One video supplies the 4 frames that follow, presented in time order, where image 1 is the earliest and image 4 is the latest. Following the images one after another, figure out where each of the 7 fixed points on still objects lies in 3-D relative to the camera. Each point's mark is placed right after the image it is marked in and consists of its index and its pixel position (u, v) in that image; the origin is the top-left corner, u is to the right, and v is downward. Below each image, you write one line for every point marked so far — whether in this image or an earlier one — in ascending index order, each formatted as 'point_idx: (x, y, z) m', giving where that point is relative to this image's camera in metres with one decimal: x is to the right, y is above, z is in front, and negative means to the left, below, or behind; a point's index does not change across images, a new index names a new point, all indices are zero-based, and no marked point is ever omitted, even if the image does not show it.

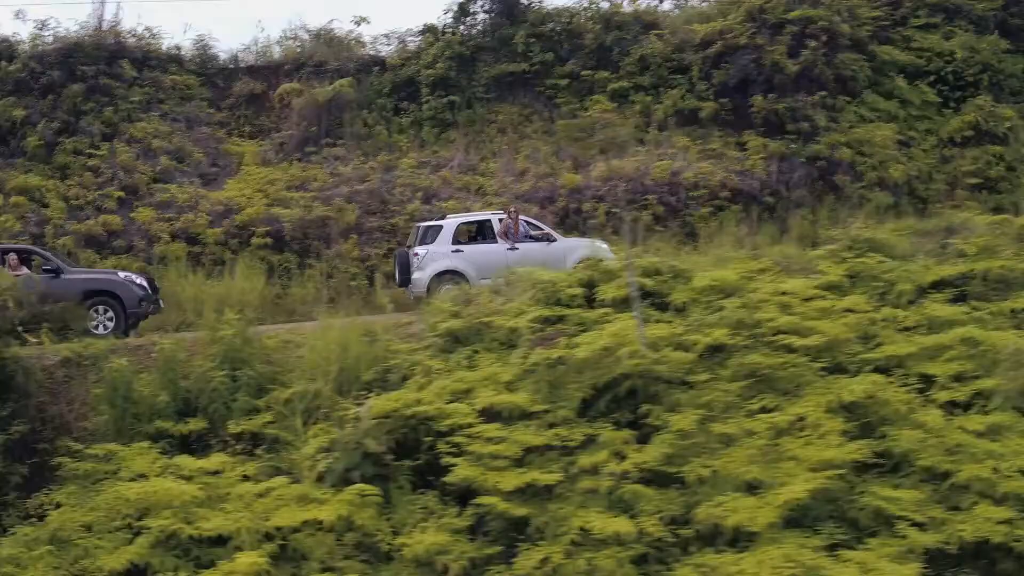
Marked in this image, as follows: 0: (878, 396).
0: (+8.3, -2.7, +5.1) m
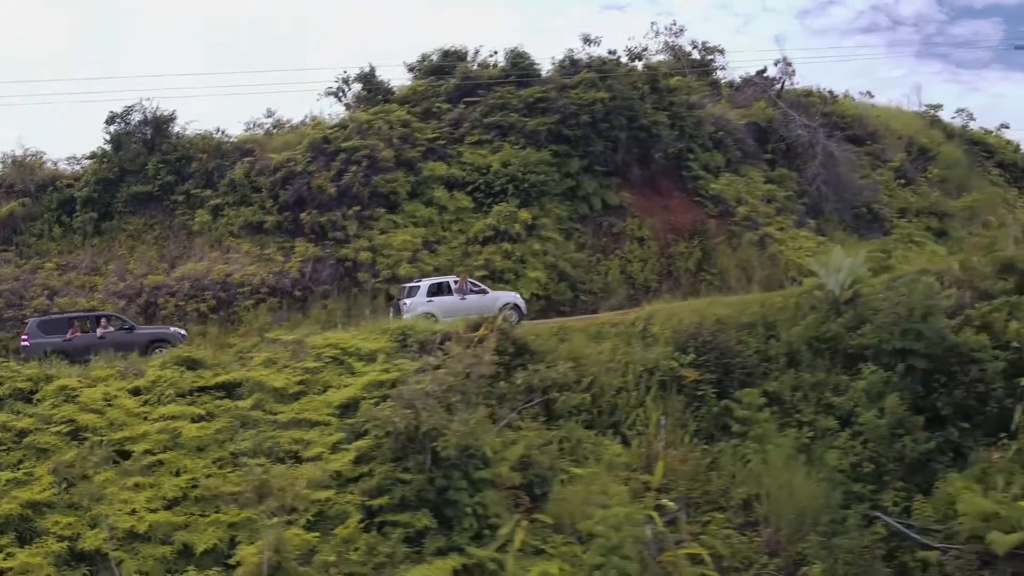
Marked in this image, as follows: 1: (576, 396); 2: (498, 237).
0: (-17.9, -7.3, +9.0) m
1: (+3.2, -5.4, +10.9) m
2: (-1.0, +3.5, +15.0) m
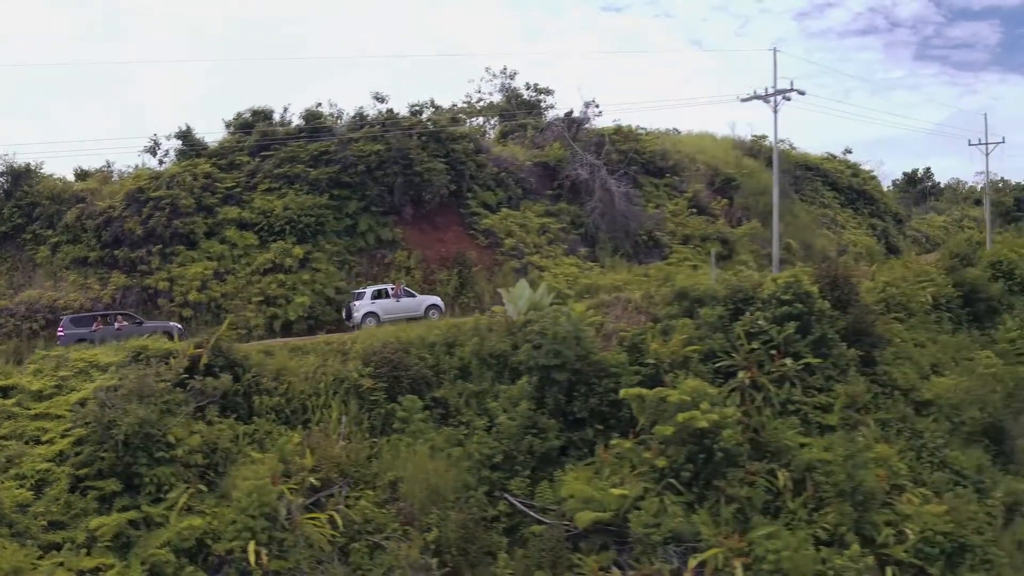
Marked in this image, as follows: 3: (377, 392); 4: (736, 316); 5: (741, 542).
0: (-37.1, -9.2, +12.7) m
1: (-15.9, -7.3, +14.3) m
2: (-19.9, +1.6, +18.4) m
3: (-9.0, -7.0, +14.6) m
4: (+17.1, -2.1, +16.5) m
5: (+14.5, -15.9, +13.5) m
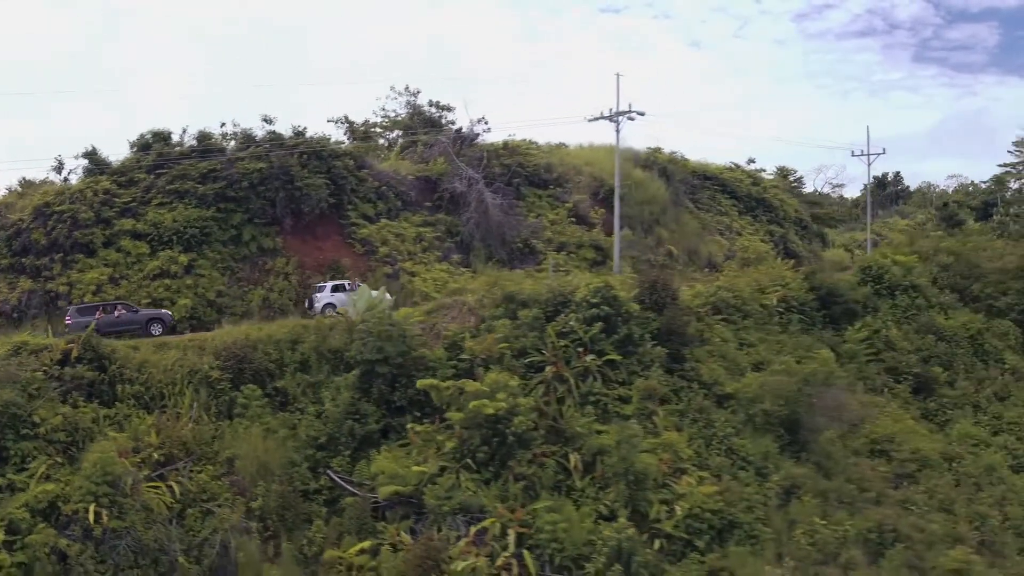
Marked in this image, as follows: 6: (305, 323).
0: (-50.5, -9.4, +15.3) m
1: (-29.3, -7.7, +16.7) m
2: (-33.3, +1.3, +20.8) m
3: (-22.4, -7.4, +16.9) m
4: (+3.6, -2.5, +18.5) m
5: (+1.0, -16.4, +15.7) m
6: (-17.3, -2.9, +18.2) m
